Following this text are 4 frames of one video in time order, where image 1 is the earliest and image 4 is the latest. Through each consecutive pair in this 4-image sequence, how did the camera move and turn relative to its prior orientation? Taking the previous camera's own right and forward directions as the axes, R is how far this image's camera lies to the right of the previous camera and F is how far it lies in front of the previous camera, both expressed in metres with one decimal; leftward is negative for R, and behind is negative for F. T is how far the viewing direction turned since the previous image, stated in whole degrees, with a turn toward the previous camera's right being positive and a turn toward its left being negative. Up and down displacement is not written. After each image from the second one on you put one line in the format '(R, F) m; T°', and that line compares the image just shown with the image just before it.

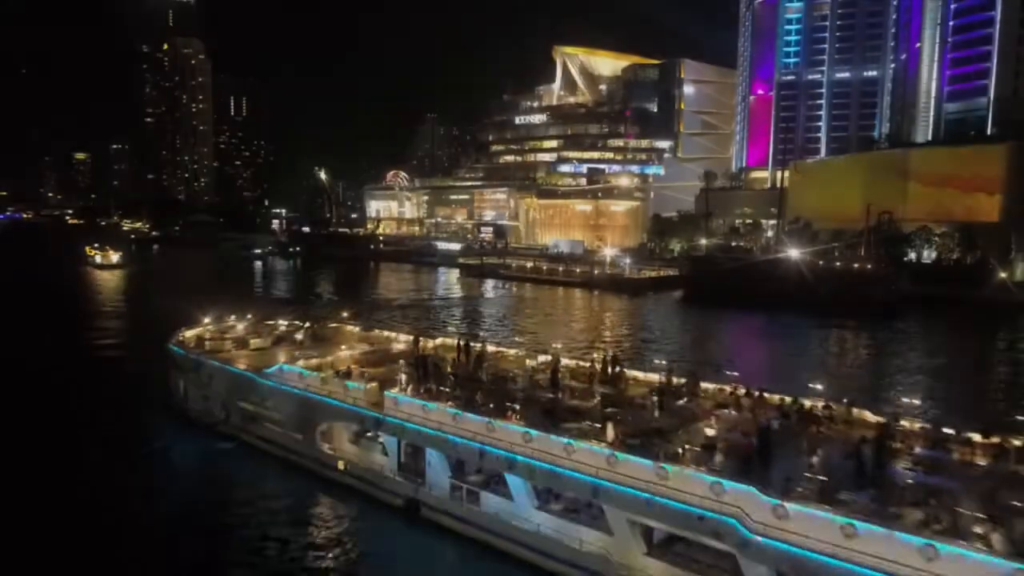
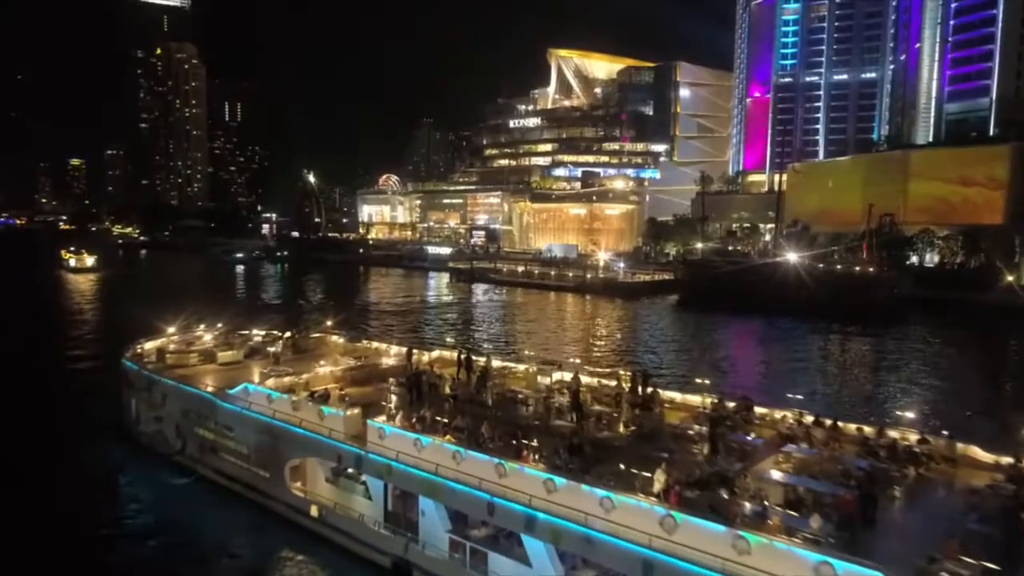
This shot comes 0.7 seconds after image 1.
(+0.4, +1.4) m; 0°
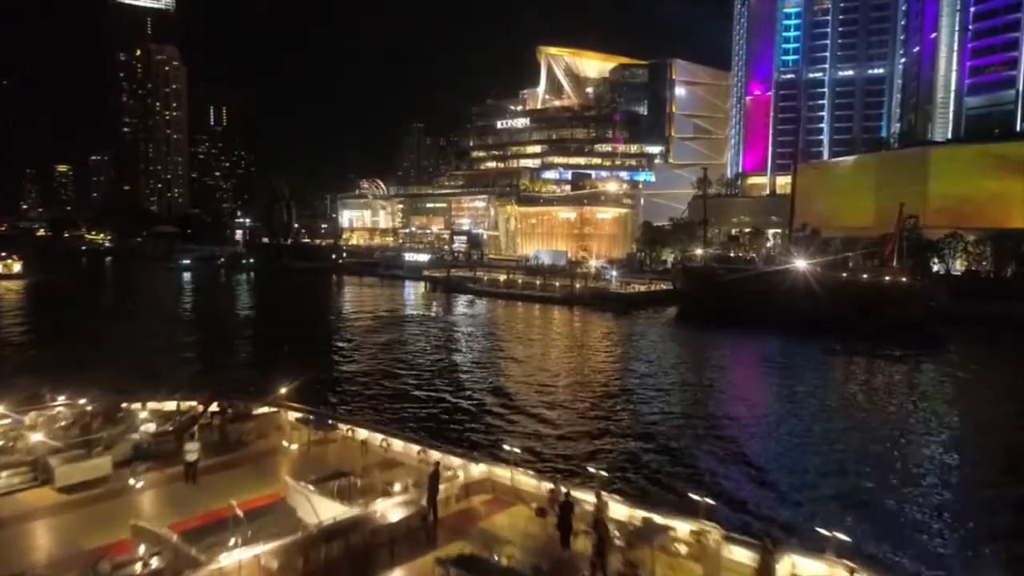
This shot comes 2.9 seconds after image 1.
(+0.7, +4.7) m; 0°
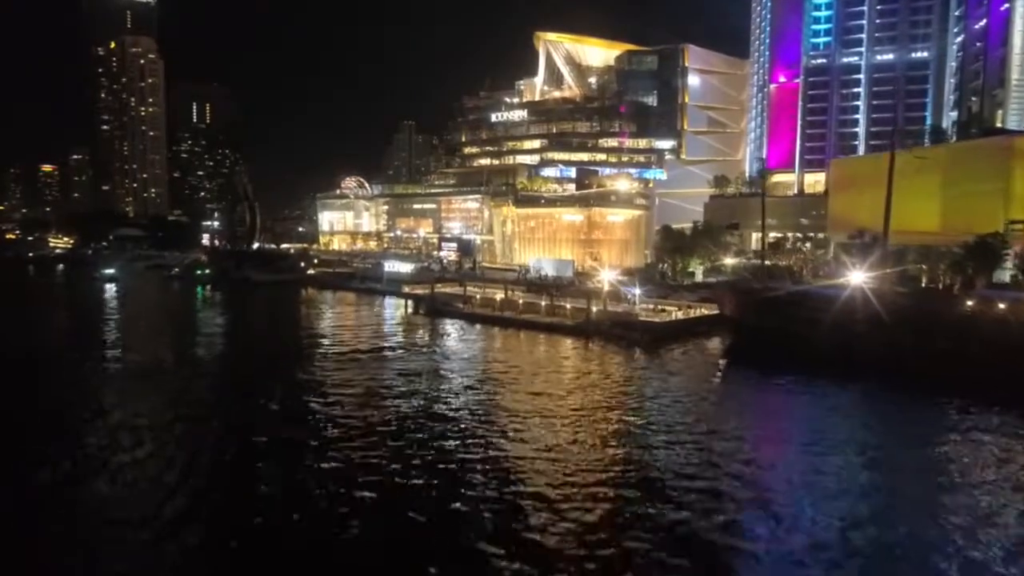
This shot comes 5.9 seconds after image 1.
(-0.2, +8.2) m; 0°
